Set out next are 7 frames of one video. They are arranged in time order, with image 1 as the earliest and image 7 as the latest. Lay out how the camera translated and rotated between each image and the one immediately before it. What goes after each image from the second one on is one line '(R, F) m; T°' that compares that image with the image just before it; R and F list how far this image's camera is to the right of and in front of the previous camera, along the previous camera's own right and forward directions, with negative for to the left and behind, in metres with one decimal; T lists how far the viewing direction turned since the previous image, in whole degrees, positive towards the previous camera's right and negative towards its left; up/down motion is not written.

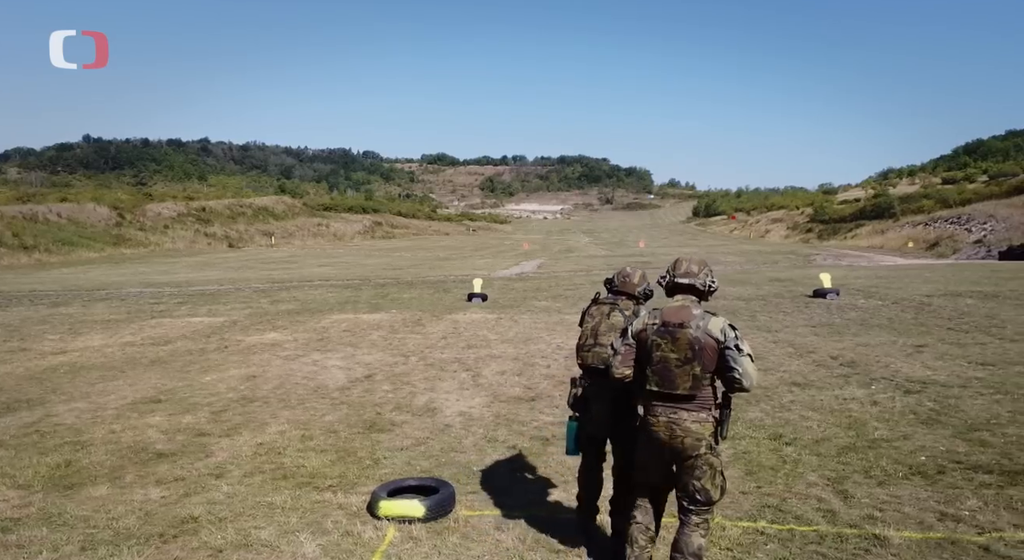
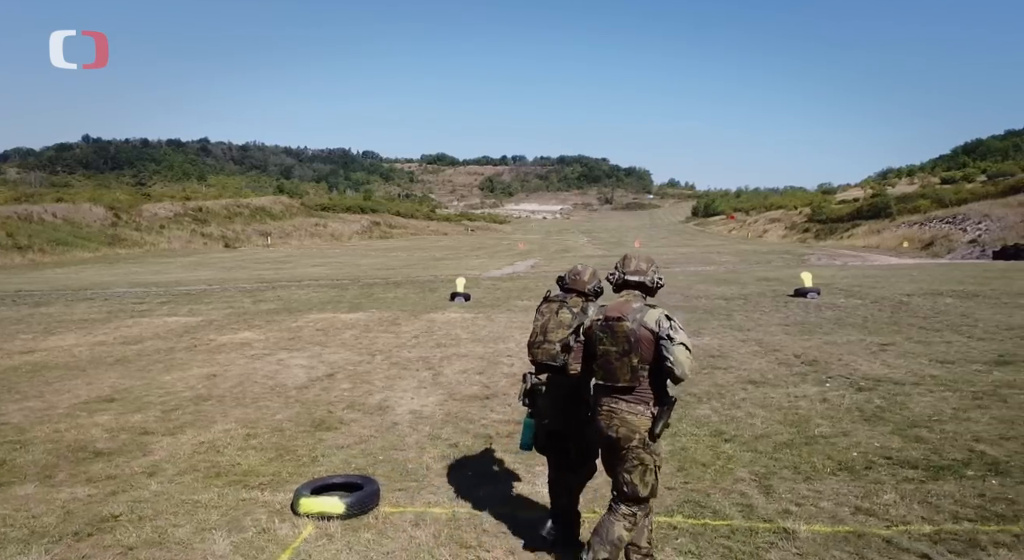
(+0.5, 0.0) m; +1°
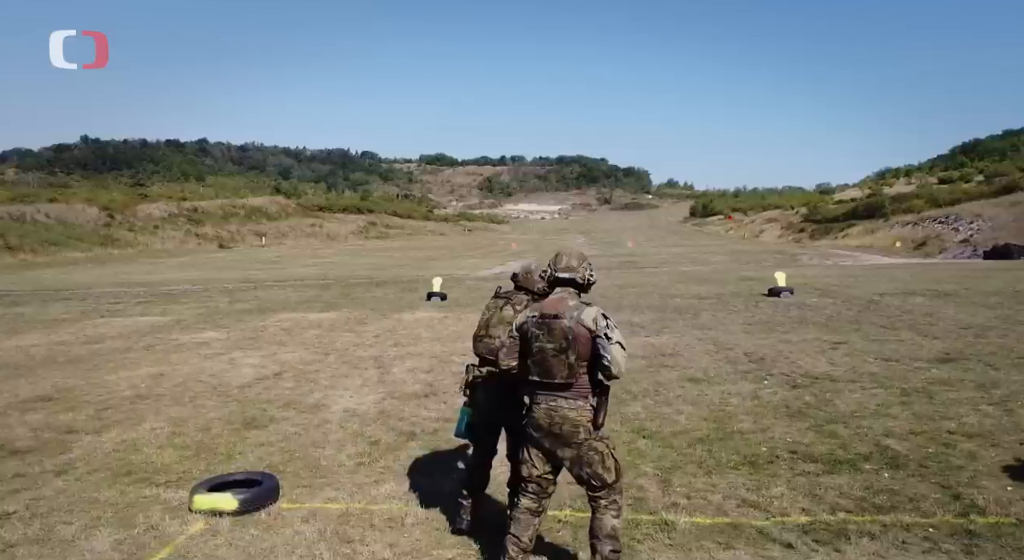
(+0.6, -0.1) m; +1°
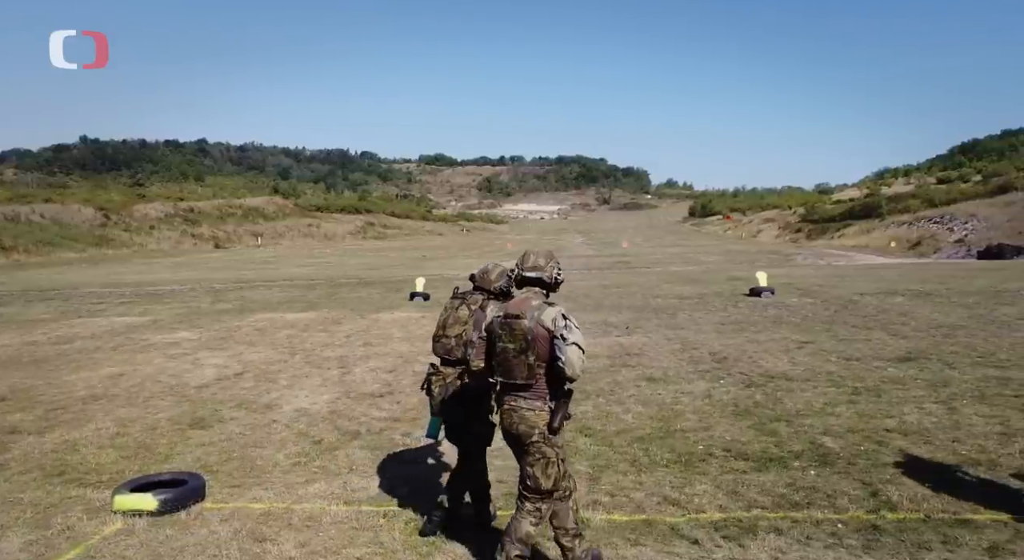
(+0.5, 0.0) m; +1°
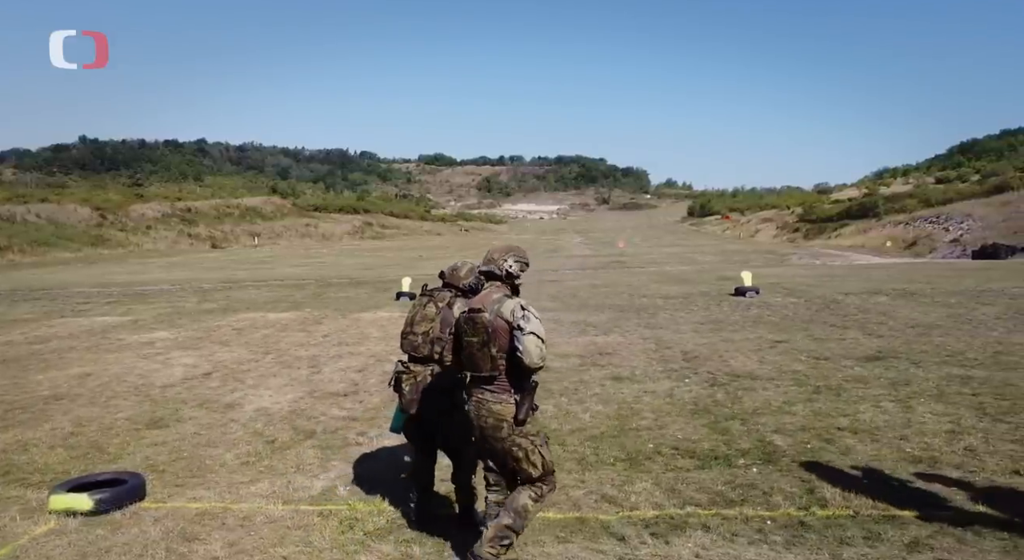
(+0.4, 0.0) m; +1°
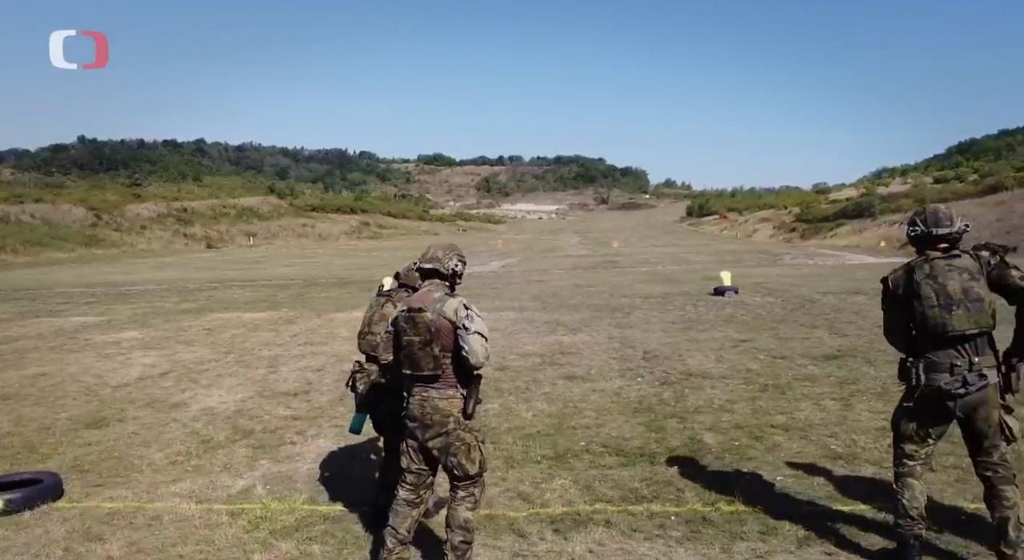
(+0.5, 0.0) m; +1°
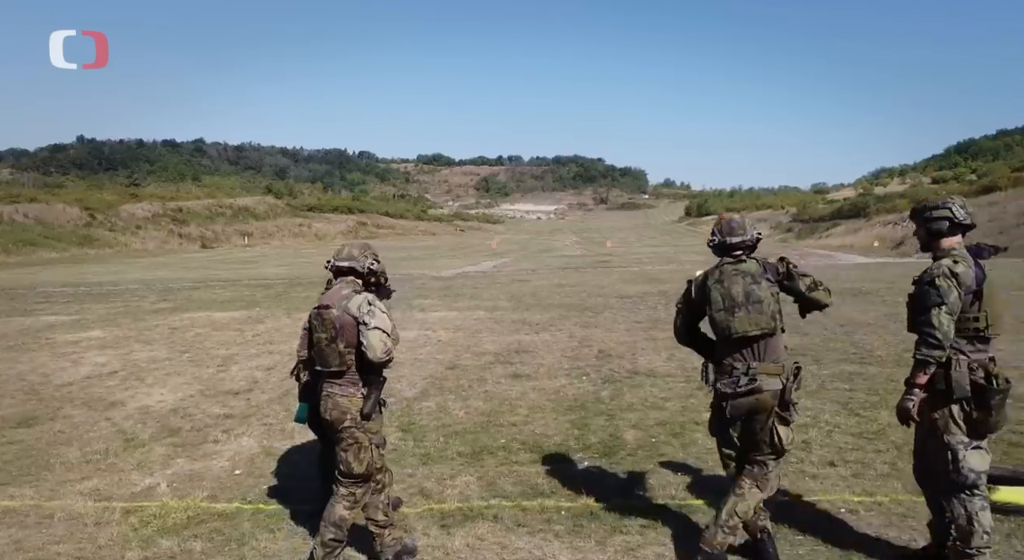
(+0.6, -0.1) m; +1°
